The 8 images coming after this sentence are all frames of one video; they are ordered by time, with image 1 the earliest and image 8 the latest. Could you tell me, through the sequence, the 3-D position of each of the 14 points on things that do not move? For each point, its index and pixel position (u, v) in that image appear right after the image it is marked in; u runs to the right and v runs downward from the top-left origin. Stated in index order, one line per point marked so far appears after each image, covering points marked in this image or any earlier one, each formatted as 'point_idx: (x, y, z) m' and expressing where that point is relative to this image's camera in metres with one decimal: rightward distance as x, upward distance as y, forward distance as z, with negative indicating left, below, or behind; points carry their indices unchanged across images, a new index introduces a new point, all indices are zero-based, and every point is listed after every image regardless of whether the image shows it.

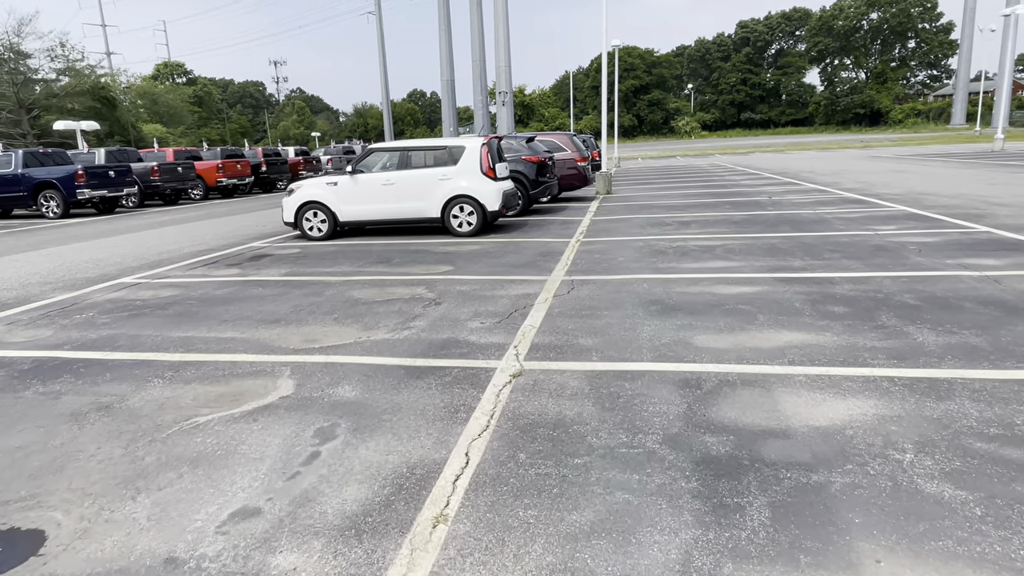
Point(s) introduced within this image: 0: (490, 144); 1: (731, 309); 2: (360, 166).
0: (-0.4, +2.6, +11.5) m
1: (+2.0, -0.2, +5.8) m
2: (-2.8, +2.2, +11.5) m
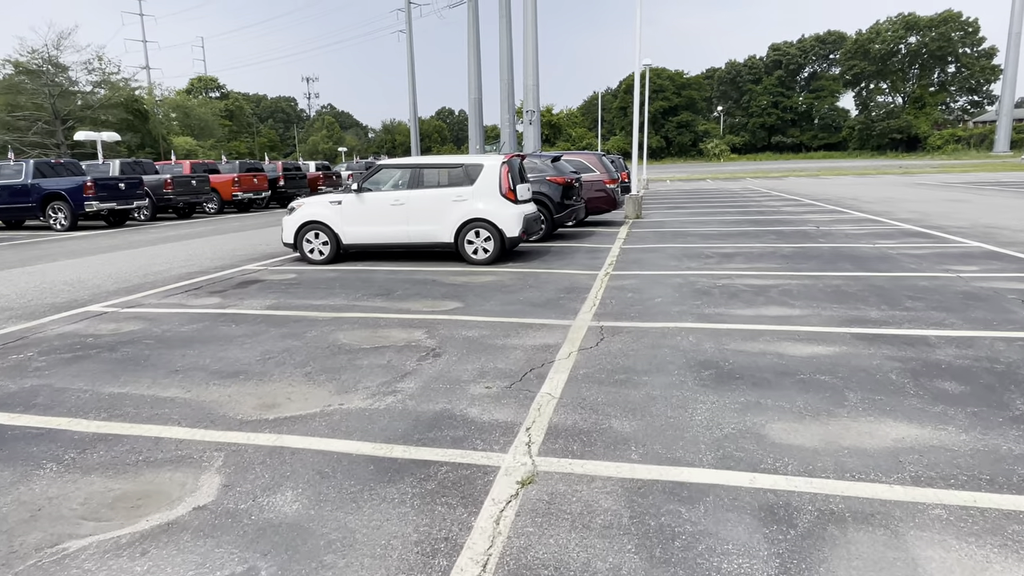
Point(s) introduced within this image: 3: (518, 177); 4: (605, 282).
0: (0.0, +2.1, +10.3) m
1: (+2.1, -0.7, +4.5) m
2: (-2.4, +1.7, +10.4) m
3: (+0.1, +1.8, +10.4) m
4: (+1.2, +0.1, +8.4) m
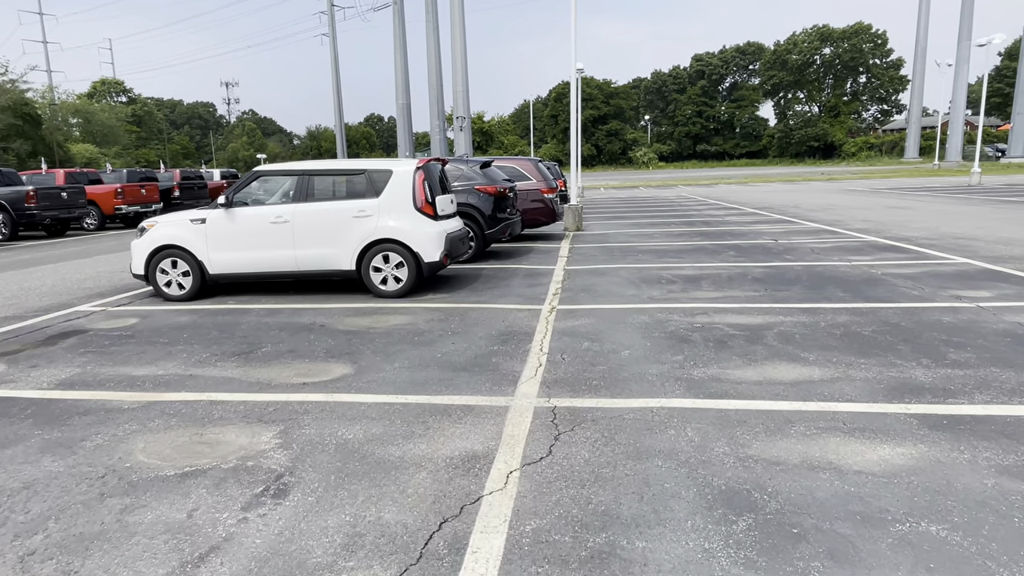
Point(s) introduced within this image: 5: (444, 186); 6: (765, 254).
0: (-1.1, +1.6, +8.2) m
1: (+1.7, -1.0, +2.7) m
2: (-3.4, +1.2, +8.1) m
3: (-1.0, +1.3, +8.3) m
4: (+0.4, -0.4, +6.4) m
5: (-0.9, +1.4, +8.7) m
6: (+4.4, +0.6, +11.1) m
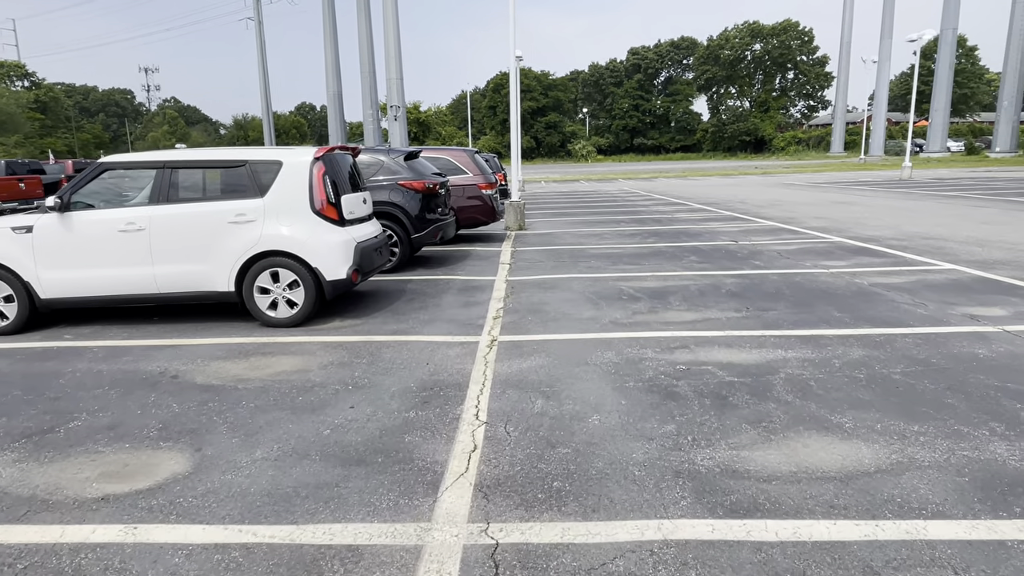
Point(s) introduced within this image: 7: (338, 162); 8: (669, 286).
0: (-1.8, +1.3, +6.5) m
1: (+1.5, -1.3, +1.2) m
2: (-4.2, +0.9, +6.1) m
3: (-1.7, +1.1, +6.6) m
4: (-0.2, -0.6, +4.9) m
5: (-1.7, +1.2, +7.0) m
6: (+3.4, +0.5, +9.9) m
7: (-1.8, +1.3, +6.6) m
8: (+1.9, 0.0, +7.7) m
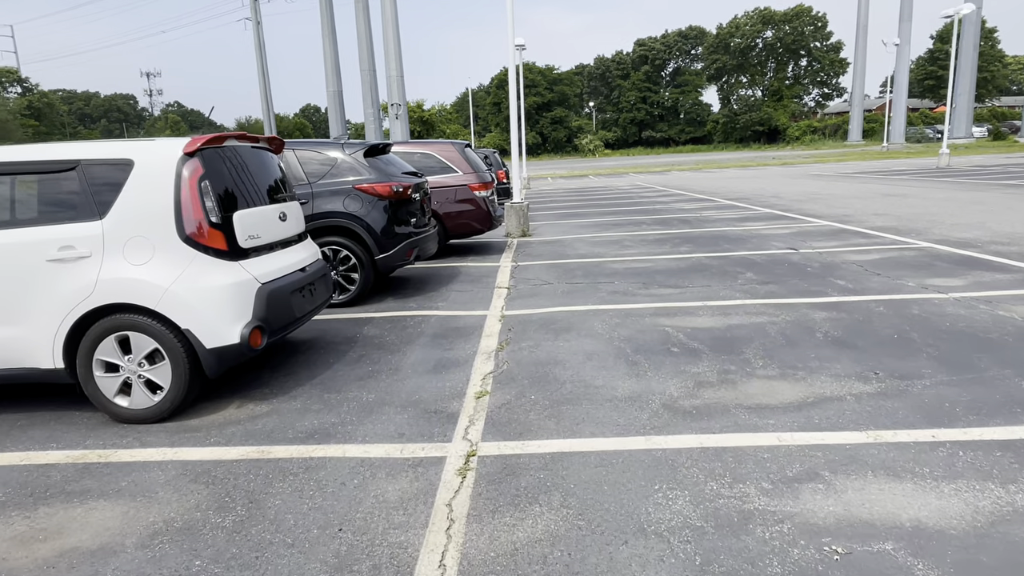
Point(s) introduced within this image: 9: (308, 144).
0: (-1.9, +0.9, +4.2) m
1: (+1.4, -1.7, -1.1) m
2: (-4.2, +0.4, +3.9) m
3: (-1.8, +0.7, +4.3) m
4: (-0.2, -1.0, +2.6) m
5: (-1.8, +0.7, +4.7) m
6: (+3.4, +0.2, +7.6) m
7: (-1.9, +0.9, +4.3) m
8: (+1.9, -0.3, +5.4) m
9: (-2.2, +1.6, +6.9) m
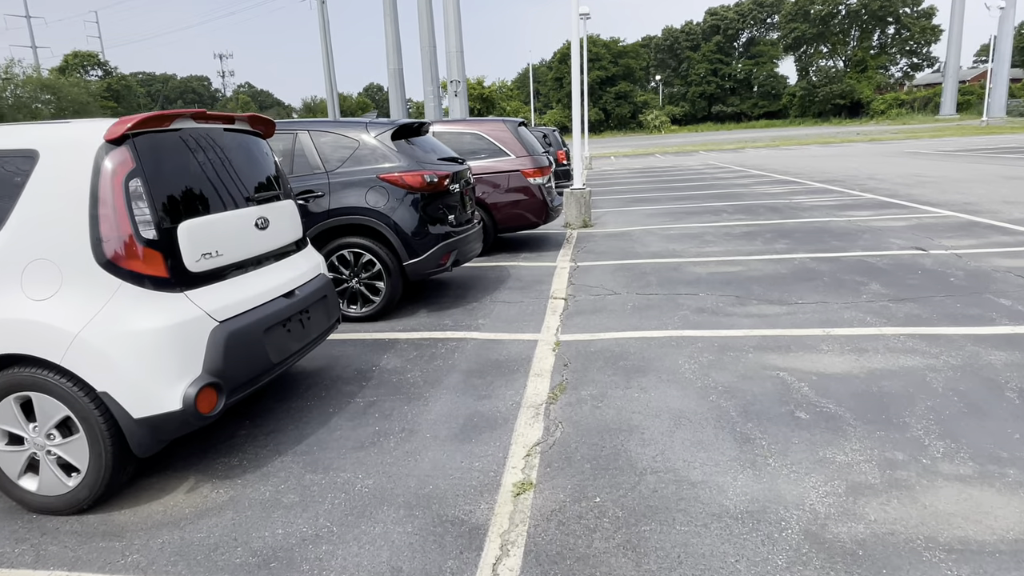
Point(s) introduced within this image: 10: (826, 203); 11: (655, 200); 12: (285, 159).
0: (-1.6, +0.7, +3.1) m
1: (+1.1, -2.1, -2.4) m
2: (-4.0, +0.3, +3.0) m
3: (-1.5, +0.5, +3.1) m
4: (-0.1, -1.3, +1.3) m
5: (-1.4, +0.6, +3.5) m
6: (+4.0, 0.0, +5.9) m
7: (-1.6, +0.7, +3.2) m
8: (+2.2, -0.5, +3.9) m
9: (-1.7, +1.5, +5.8) m
10: (+6.0, +1.6, +12.1) m
11: (+3.4, +2.0, +15.0) m
12: (-2.0, +1.1, +5.7) m
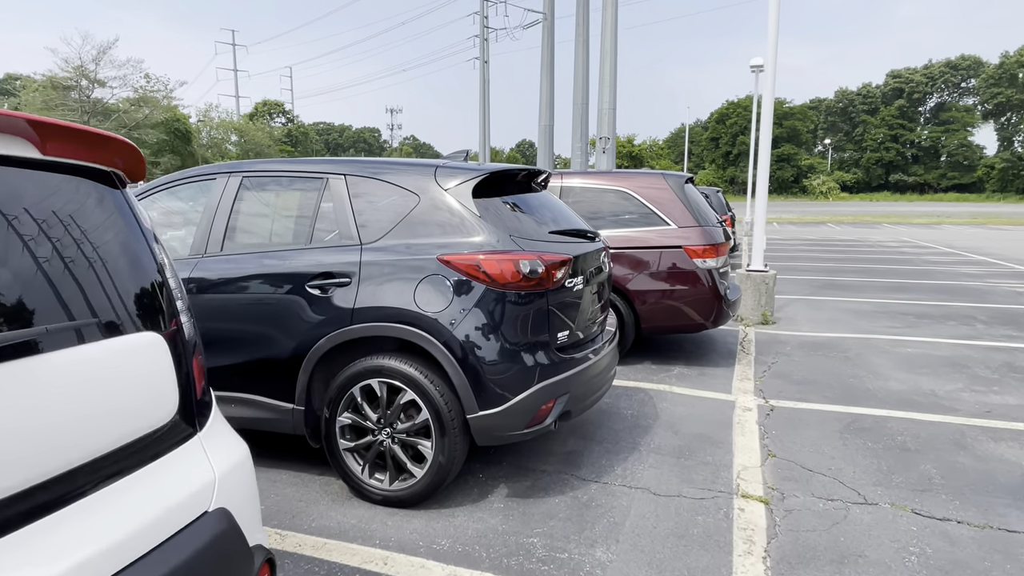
0: (-1.3, +0.2, +0.9) m
1: (0.0, -2.3, -5.3) m
2: (-3.7, -0.1, +1.2) m
3: (-1.2, -0.1, +0.9) m
4: (-0.4, -1.8, -1.3) m
5: (-1.1, 0.0, +1.2) m
6: (+4.6, -1.3, +2.4) m
7: (-1.2, +0.1, +0.9) m
8: (+2.5, -1.5, +0.7) m
9: (-0.7, +0.7, +3.5) m
10: (+8.1, -0.5, +8.1) m
11: (+6.1, -0.1, +11.5) m
12: (-1.1, +0.4, +3.5) m
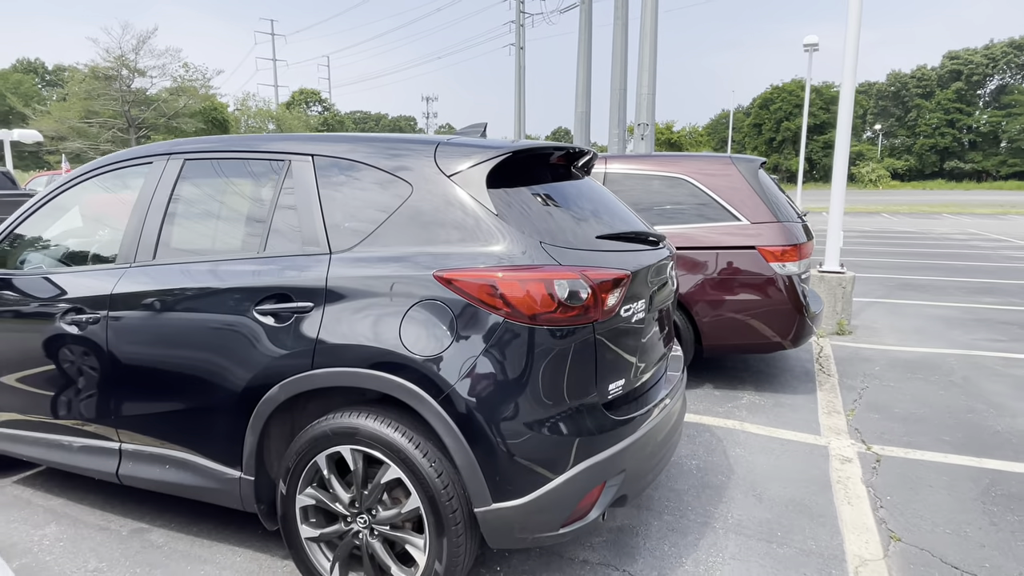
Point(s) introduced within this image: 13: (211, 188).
0: (-1.3, 0.0, 0.0) m
1: (-0.4, -2.6, -6.2) m
2: (-3.6, -0.2, +0.5) m
3: (-1.2, -0.2, 0.0) m
4: (-0.5, -1.9, -2.2) m
5: (-1.1, -0.2, +0.3) m
6: (+4.7, -1.4, +1.2) m
7: (-1.2, 0.0, 0.0) m
8: (+2.4, -1.7, -0.3) m
9: (-0.6, +0.6, +2.6) m
10: (+8.4, -0.6, +6.7) m
11: (+6.7, -0.1, +10.2) m
12: (-1.0, +0.3, +2.6) m
13: (-1.3, +0.4, +2.7) m
